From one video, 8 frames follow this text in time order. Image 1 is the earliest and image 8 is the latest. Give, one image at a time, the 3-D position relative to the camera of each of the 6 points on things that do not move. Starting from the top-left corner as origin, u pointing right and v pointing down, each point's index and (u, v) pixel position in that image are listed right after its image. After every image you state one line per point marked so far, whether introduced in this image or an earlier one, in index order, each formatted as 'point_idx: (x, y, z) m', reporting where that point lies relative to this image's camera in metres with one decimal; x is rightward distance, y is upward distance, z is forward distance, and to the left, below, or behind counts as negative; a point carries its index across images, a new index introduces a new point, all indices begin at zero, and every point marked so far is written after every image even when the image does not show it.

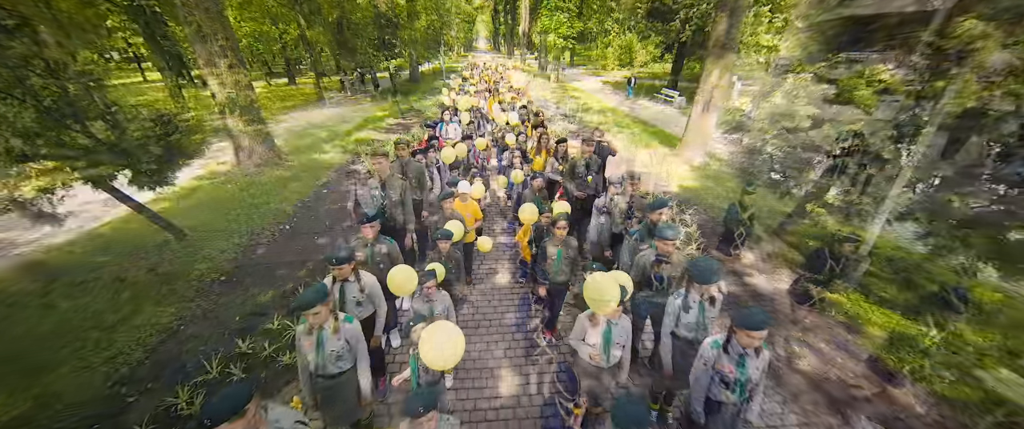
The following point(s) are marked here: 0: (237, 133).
0: (-8.0, +2.3, +8.8) m
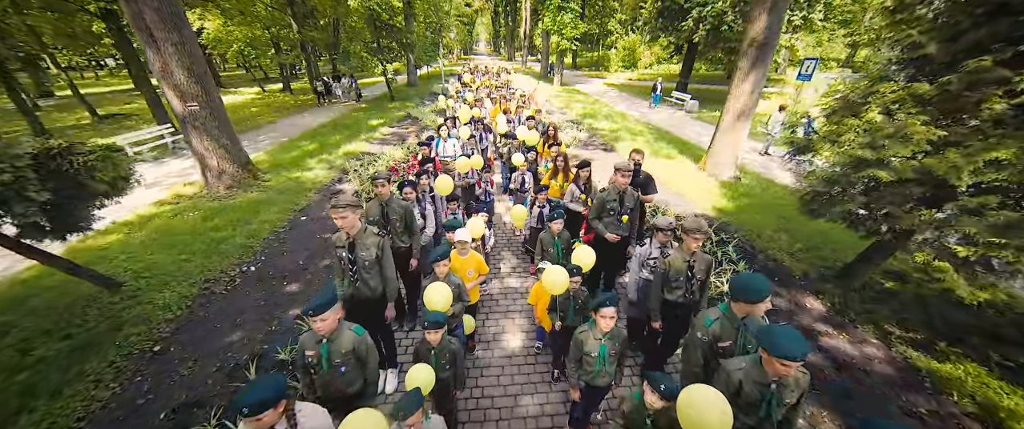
0: (-7.8, +1.6, +7.6) m
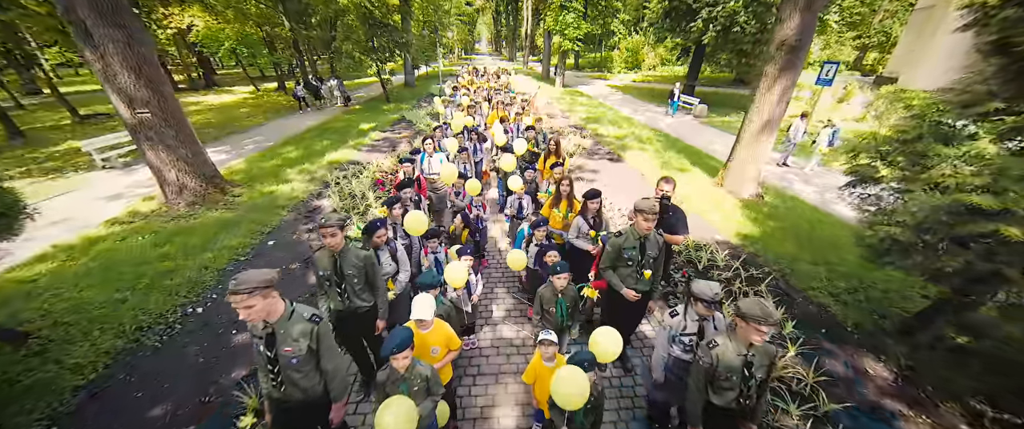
0: (-7.9, +1.1, +6.8) m
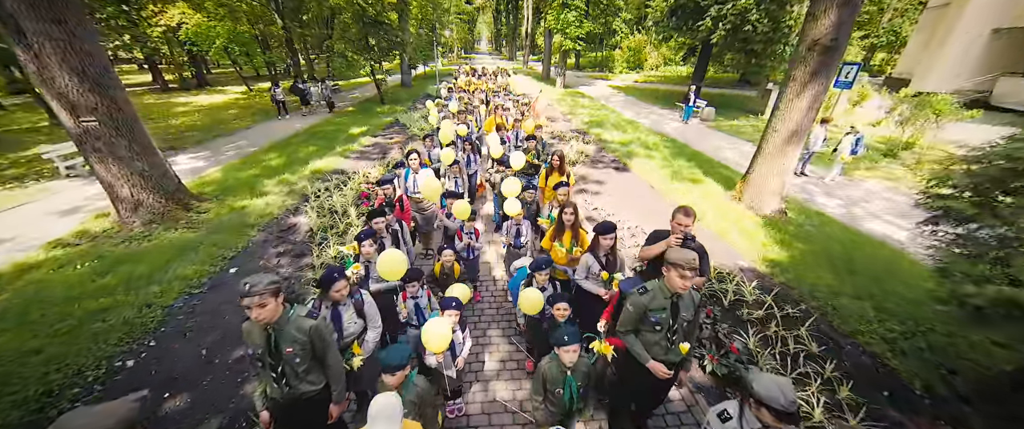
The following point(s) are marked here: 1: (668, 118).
0: (-7.9, +0.6, +6.0) m
1: (+9.6, +6.0, +18.6) m
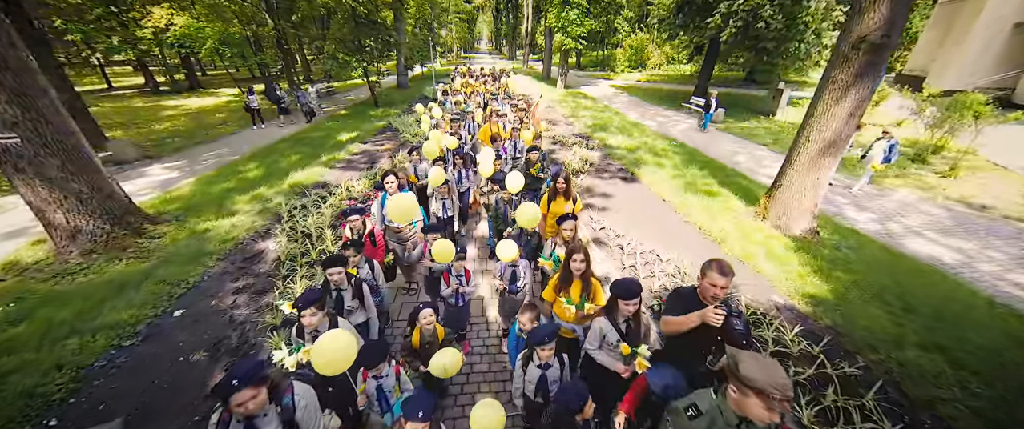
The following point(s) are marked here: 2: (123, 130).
0: (-8.0, +0.1, +5.1) m
1: (+9.6, +5.6, +17.7) m
2: (-21.3, +4.6, +16.5) m
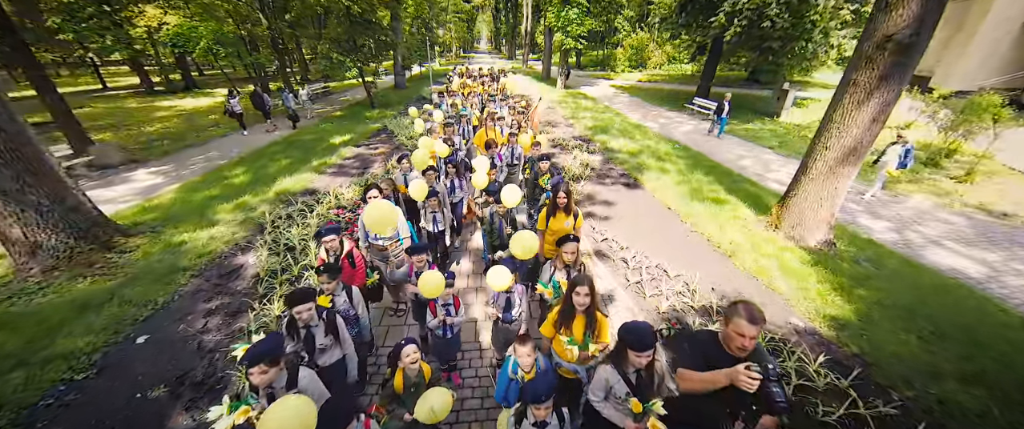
0: (-8.1, -0.1, +4.7) m
1: (+9.5, +5.4, +17.3) m
2: (-21.3, +4.4, +16.1) m
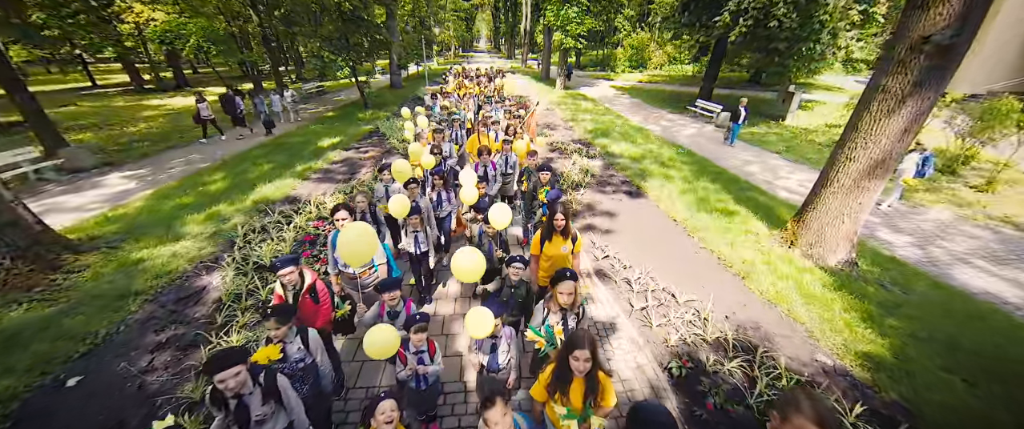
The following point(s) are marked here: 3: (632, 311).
0: (-8.2, -0.4, +4.2) m
1: (+9.3, +5.0, +16.8) m
2: (-21.5, +4.2, +15.5) m
3: (+2.0, -1.6, +4.9) m
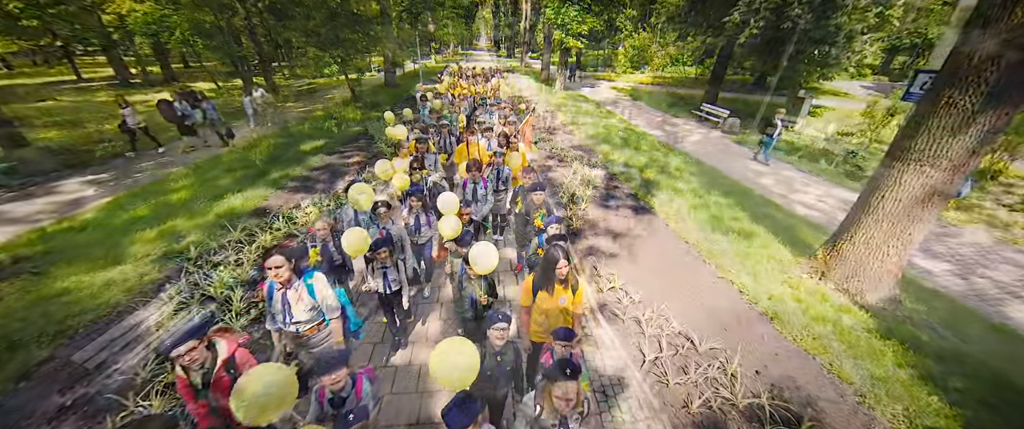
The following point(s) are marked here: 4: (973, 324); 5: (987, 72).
0: (-8.3, -0.7, +3.3) m
1: (+9.2, +4.5, +16.0) m
2: (-21.6, +4.1, +14.5) m
3: (+1.8, -2.0, +4.2) m
4: (+7.5, -1.8, +4.9) m
5: (+5.9, +1.8, +3.7) m
